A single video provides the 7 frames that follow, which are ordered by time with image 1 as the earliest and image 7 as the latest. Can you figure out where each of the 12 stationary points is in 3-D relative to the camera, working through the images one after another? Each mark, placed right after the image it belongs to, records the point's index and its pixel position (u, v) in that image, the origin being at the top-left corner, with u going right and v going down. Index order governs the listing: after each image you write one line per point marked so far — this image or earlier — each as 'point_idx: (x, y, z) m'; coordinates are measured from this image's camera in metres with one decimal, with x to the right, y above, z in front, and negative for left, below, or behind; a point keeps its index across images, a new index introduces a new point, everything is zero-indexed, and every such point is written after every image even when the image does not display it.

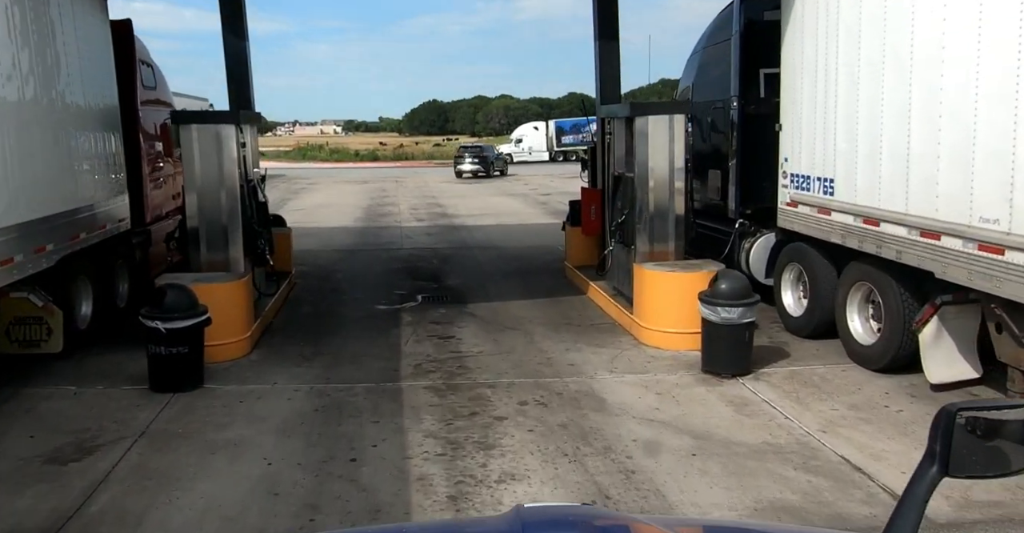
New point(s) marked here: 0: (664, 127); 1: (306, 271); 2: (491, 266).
0: (+1.4, +1.3, +8.1) m
1: (-2.8, -0.1, +11.9) m
2: (-0.3, 0.0, +12.0) m
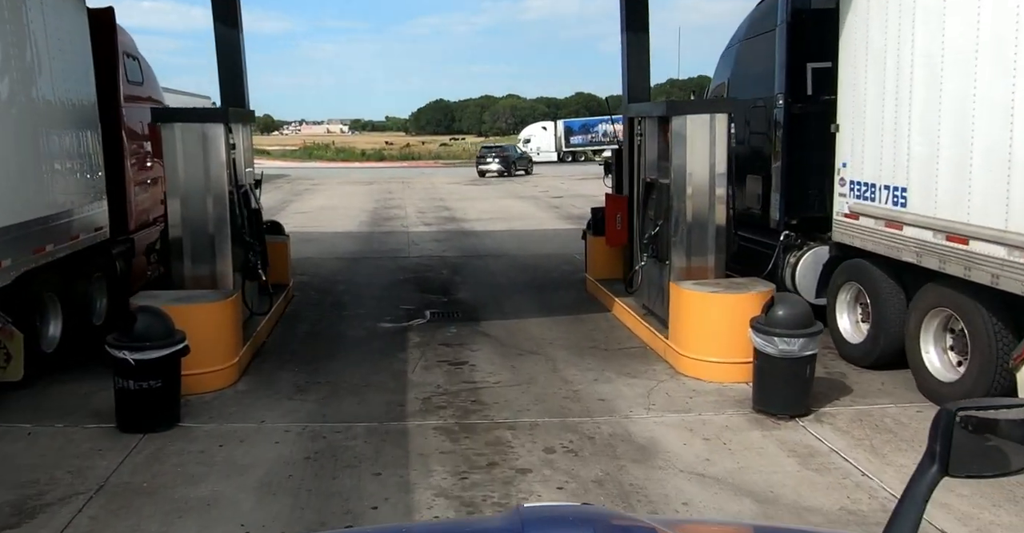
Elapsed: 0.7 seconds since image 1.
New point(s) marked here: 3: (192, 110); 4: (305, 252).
0: (+1.6, +1.1, +7.2) m
1: (-2.6, -0.2, +11.0) m
2: (-0.1, -0.1, +11.1) m
3: (-2.6, +1.3, +7.1) m
4: (-3.2, +0.2, +13.4) m
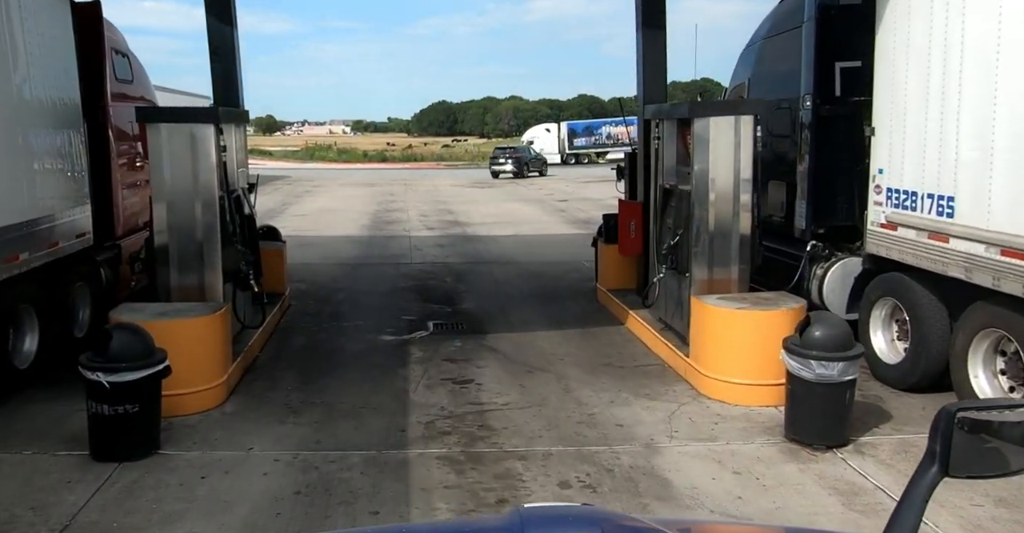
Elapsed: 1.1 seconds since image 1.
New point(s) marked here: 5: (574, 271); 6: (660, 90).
0: (+1.7, +1.0, +6.7) m
1: (-2.5, -0.3, +10.5) m
2: (0.0, -0.2, +10.6) m
3: (-2.5, +1.2, +6.6) m
4: (-3.1, +0.1, +12.9) m
5: (+0.8, -0.1, +11.4) m
6: (+1.4, +1.7, +8.5) m
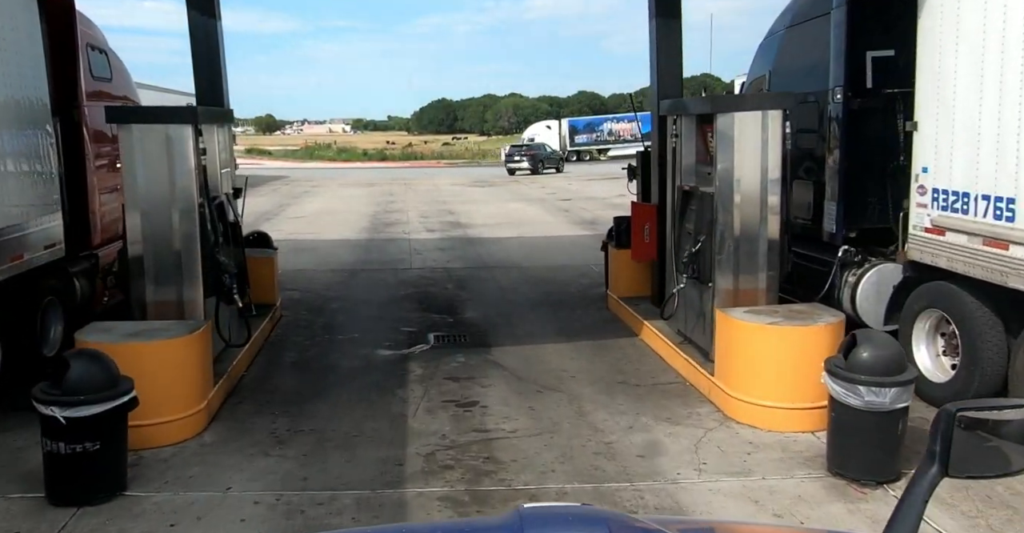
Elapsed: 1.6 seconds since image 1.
0: (+1.7, +1.0, +6.1) m
1: (-2.5, -0.4, +9.9) m
2: (+0.1, -0.3, +10.0) m
3: (-2.5, +1.1, +6.0) m
4: (-3.0, +0.1, +12.3) m
5: (+0.9, -0.1, +10.9) m
6: (+1.5, +1.6, +7.9) m
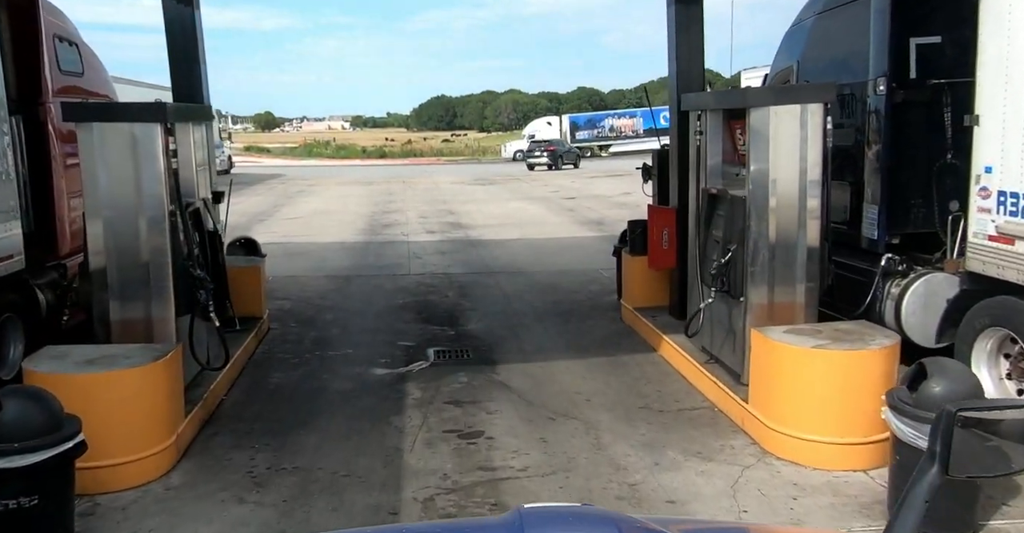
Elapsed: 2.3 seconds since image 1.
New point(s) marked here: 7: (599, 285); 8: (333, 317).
0: (+1.7, +0.9, +5.4) m
1: (-2.4, -0.4, +9.3) m
2: (+0.1, -0.4, +9.4) m
3: (-2.4, +1.0, +5.3) m
4: (-3.0, 0.0, +11.7) m
5: (+0.9, -0.2, +10.2) m
6: (+1.5, +1.6, +7.2) m
7: (+1.0, -0.2, +10.0) m
8: (-1.8, -0.5, +9.0) m
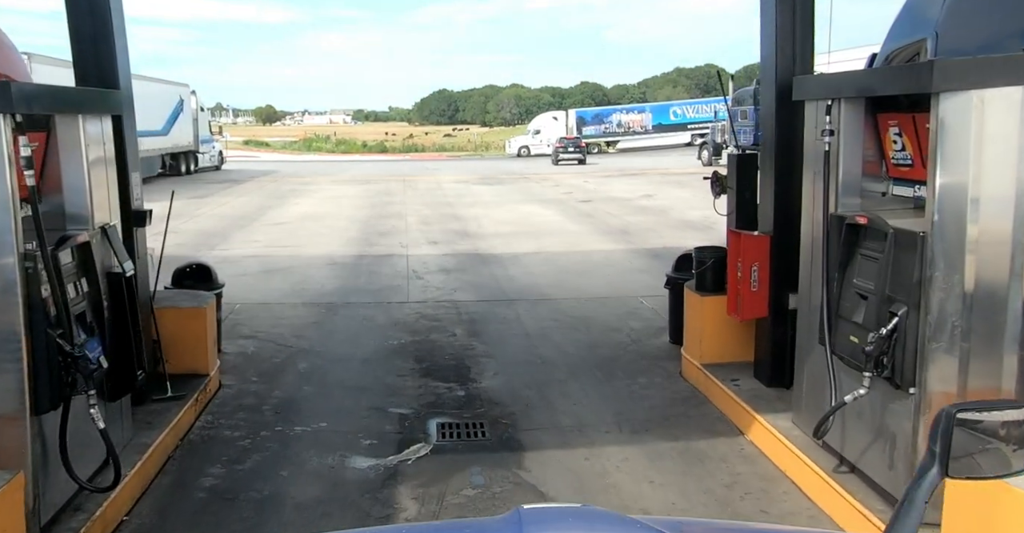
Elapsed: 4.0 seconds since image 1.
0: (+1.9, +0.6, +3.4) m
1: (-2.2, -0.7, +7.3) m
2: (+0.3, -0.6, +7.3) m
3: (-2.2, +0.7, +3.3) m
4: (-2.8, -0.3, +9.7) m
5: (+1.1, -0.5, +8.2) m
6: (+1.7, +1.3, +5.2) m
7: (+1.2, -0.5, +8.0) m
8: (-1.6, -0.8, +6.9) m
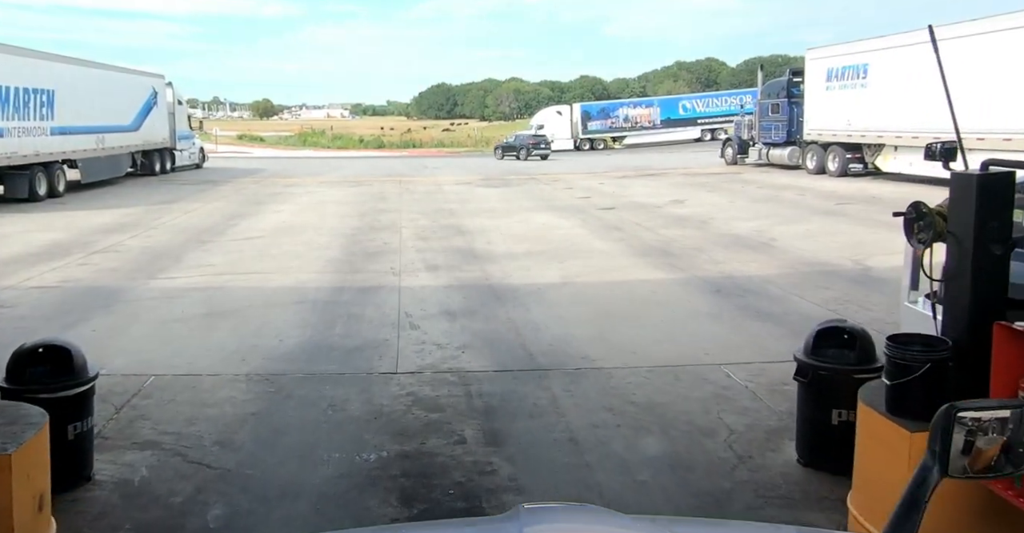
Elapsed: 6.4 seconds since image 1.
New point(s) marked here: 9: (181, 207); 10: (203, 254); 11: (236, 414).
0: (+2.1, +0.2, +0.7) m
1: (-2.0, -1.1, +4.6) m
2: (+0.5, -1.1, +4.7) m
3: (-2.0, +0.3, +0.7) m
4: (-2.5, -0.7, +7.0) m
5: (+1.3, -0.9, +5.5) m
6: (+1.9, +0.9, +2.5) m
7: (+1.4, -0.9, +5.3) m
8: (-1.4, -1.2, +4.3) m
9: (-6.7, +1.2, +17.8) m
10: (-4.2, +0.2, +11.8) m
11: (-1.8, -0.9, +5.6) m
